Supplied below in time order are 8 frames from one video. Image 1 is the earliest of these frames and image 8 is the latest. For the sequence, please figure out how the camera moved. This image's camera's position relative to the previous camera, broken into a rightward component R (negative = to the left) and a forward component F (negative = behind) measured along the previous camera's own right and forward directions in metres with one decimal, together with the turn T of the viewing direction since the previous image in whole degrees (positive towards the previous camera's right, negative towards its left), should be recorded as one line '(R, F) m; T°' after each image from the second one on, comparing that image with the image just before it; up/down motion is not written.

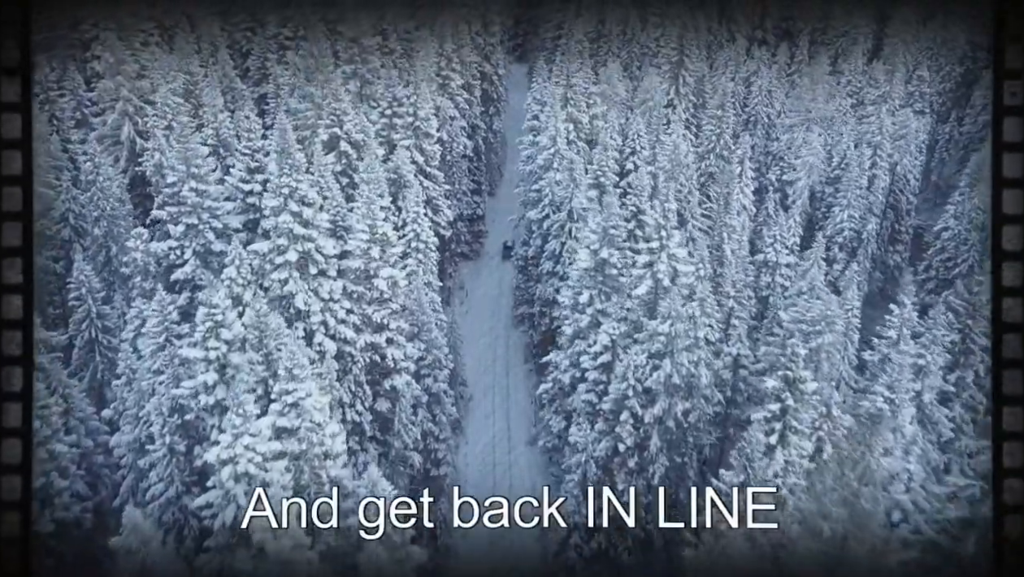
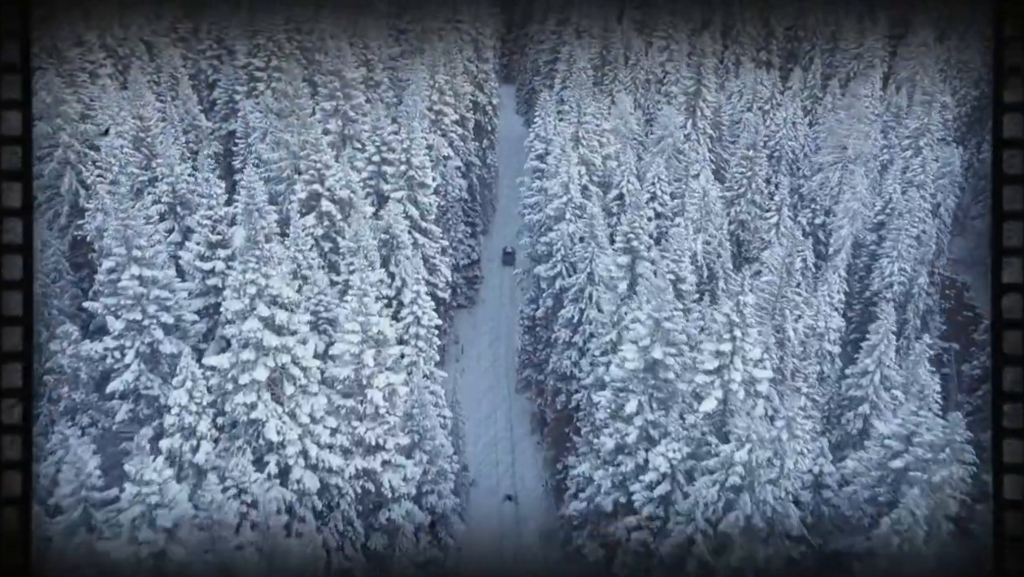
(-0.1, +0.6) m; +1°
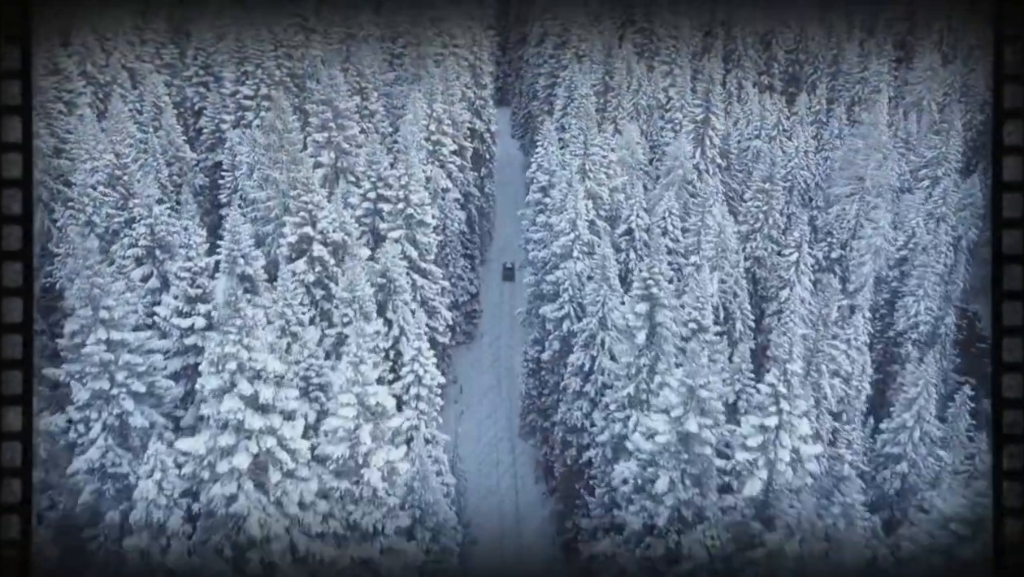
(0.0, +0.3) m; 0°
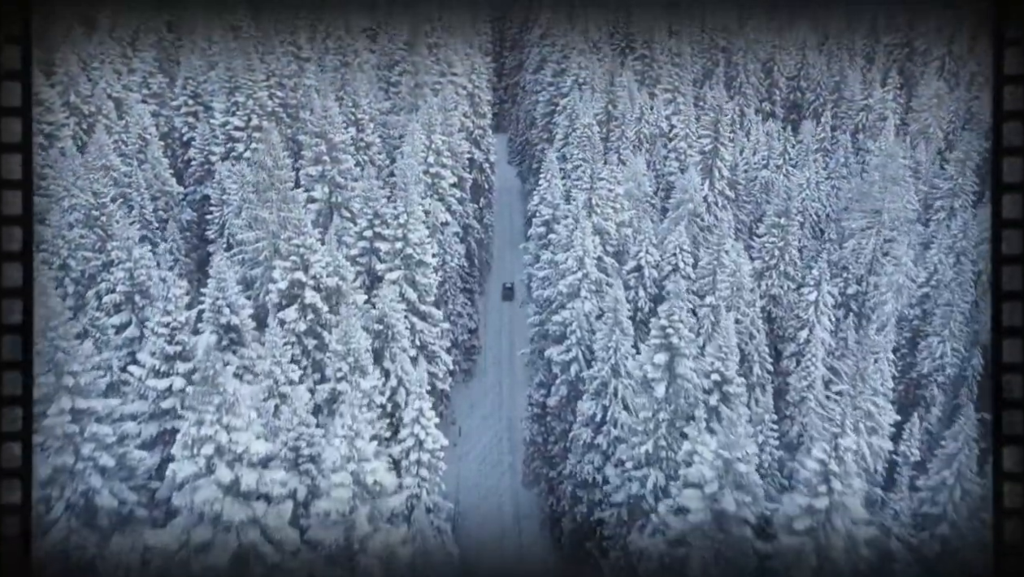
(0.0, +0.2) m; 0°
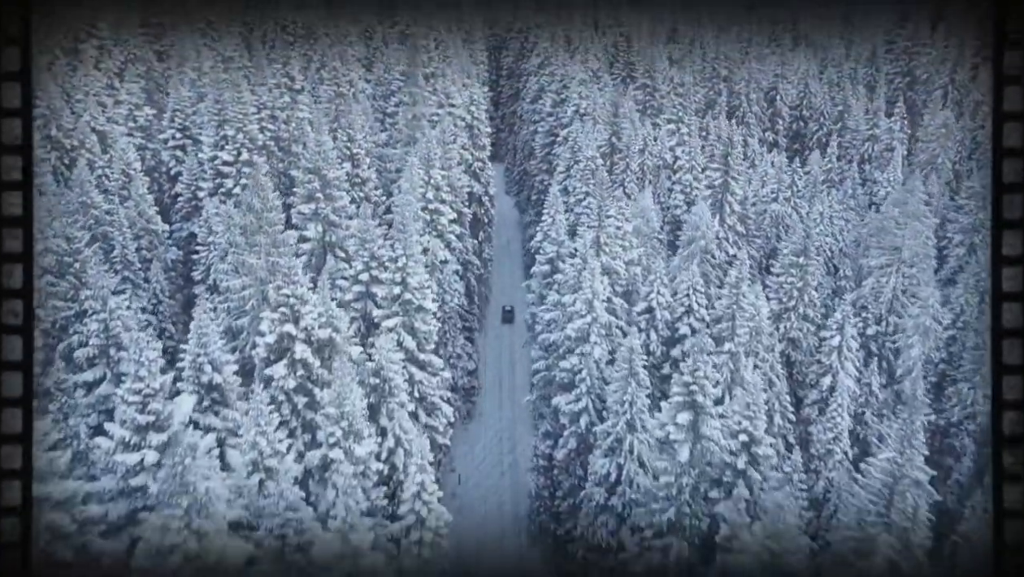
(0.0, +0.2) m; 0°
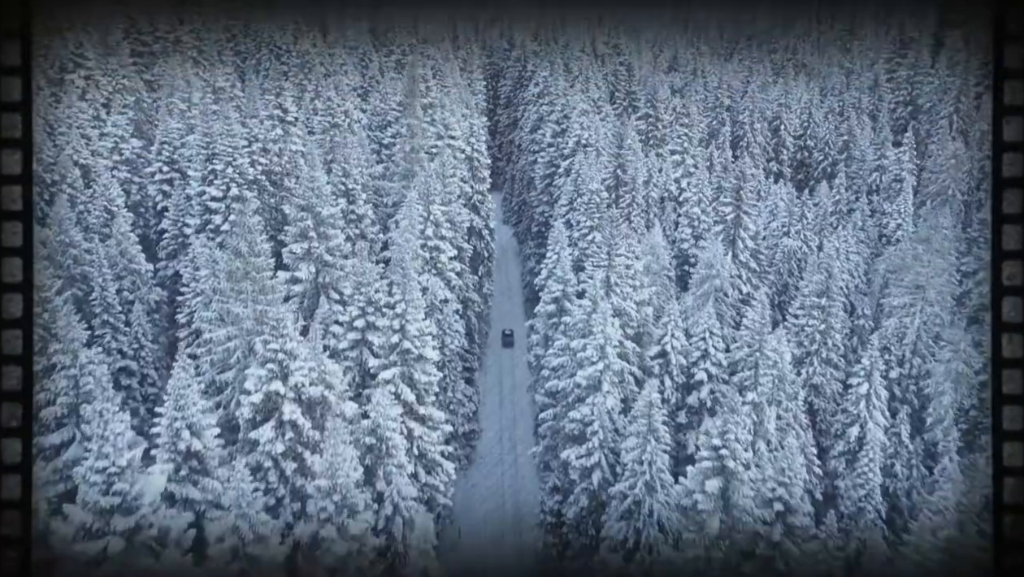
(0.0, +0.2) m; 0°
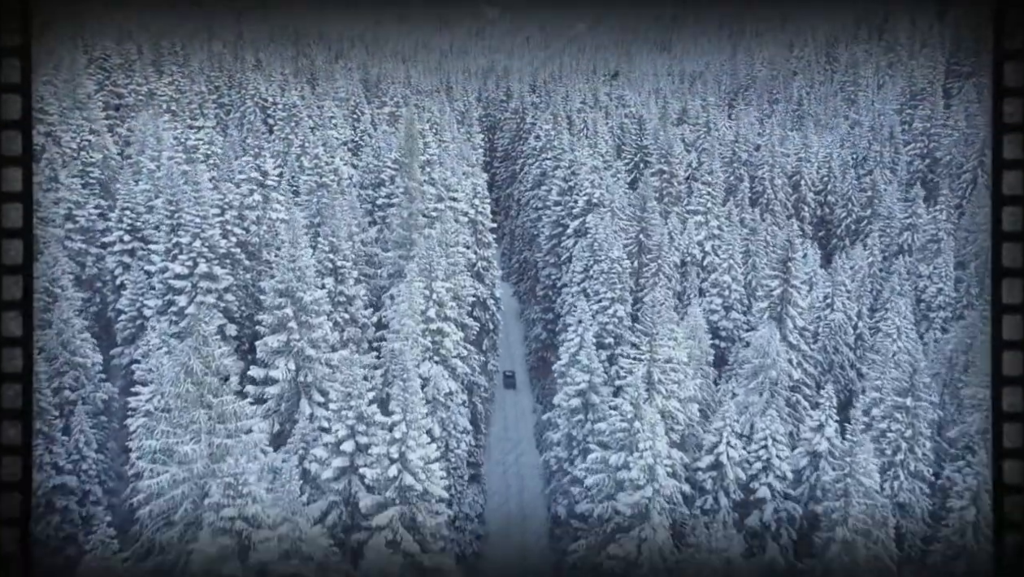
(-0.1, +0.6) m; +1°
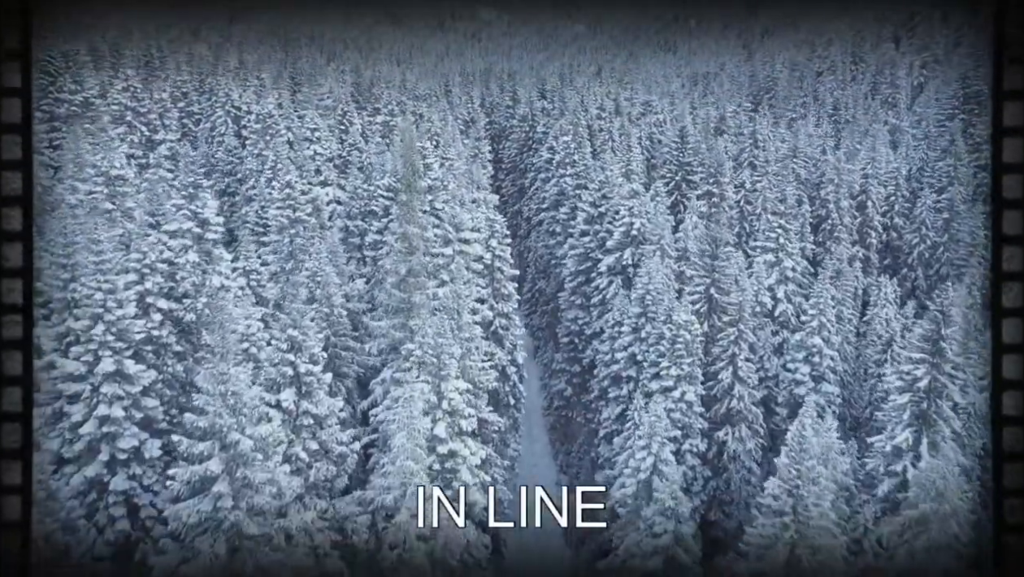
(-0.1, +1.1) m; 0°
